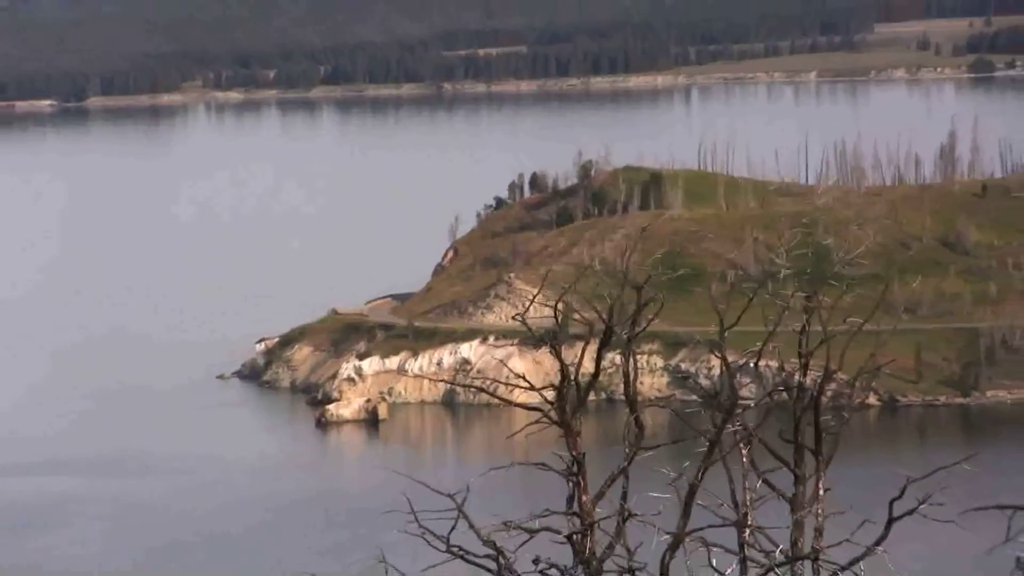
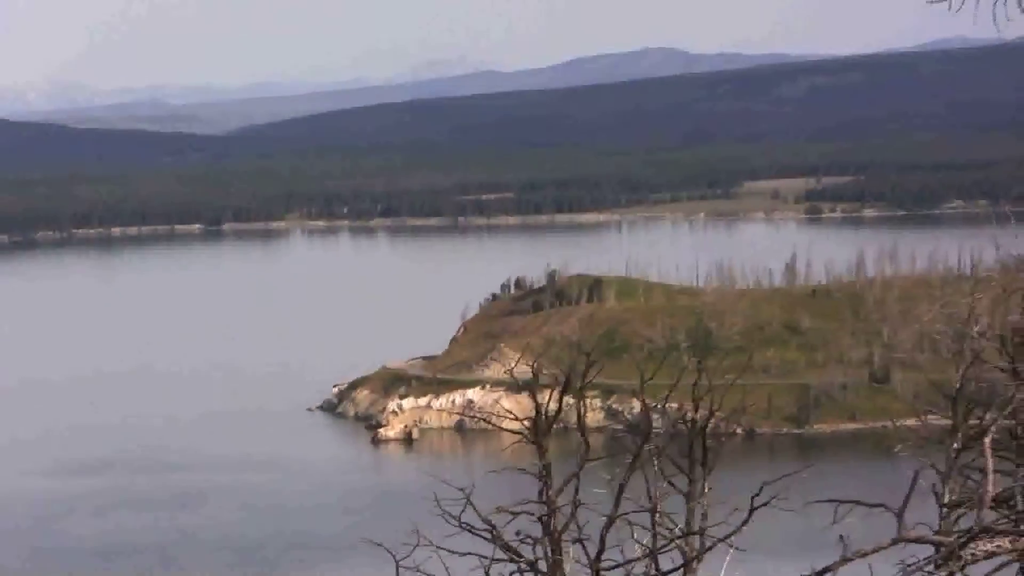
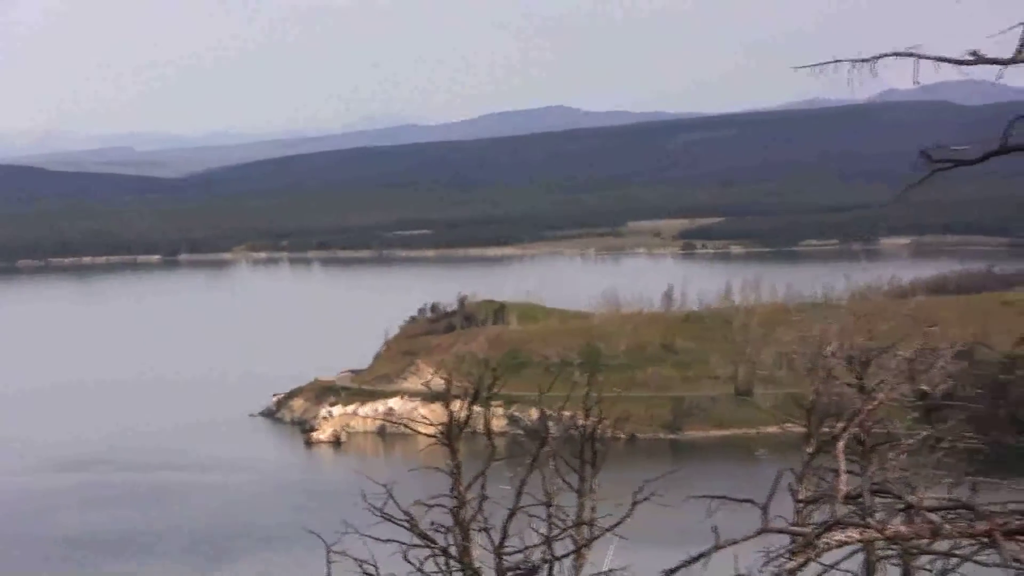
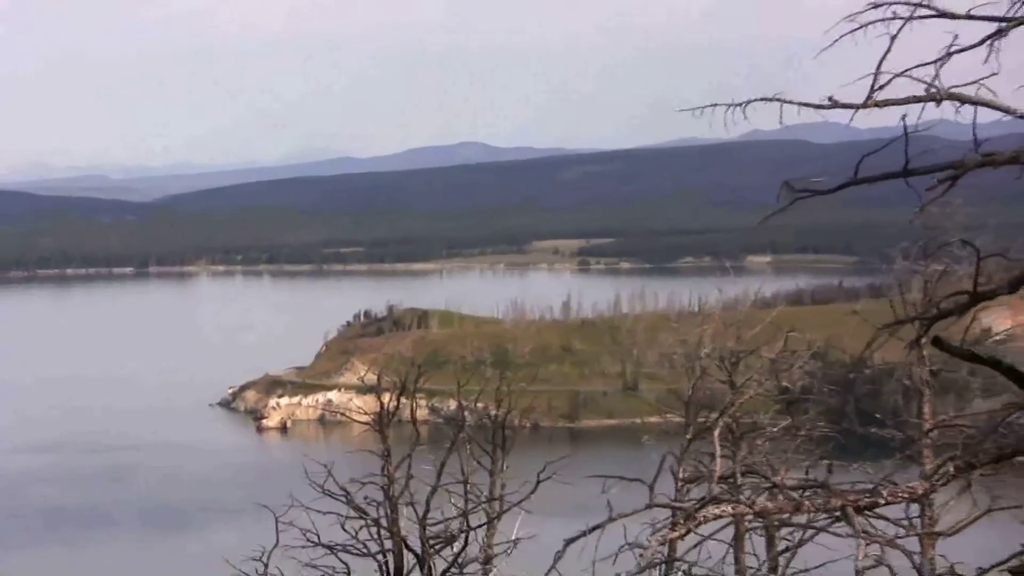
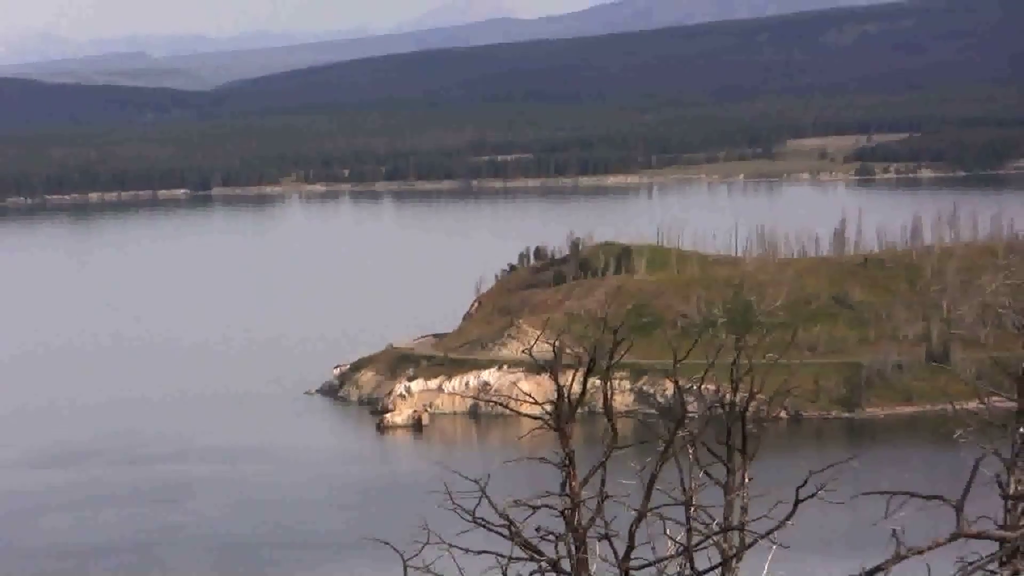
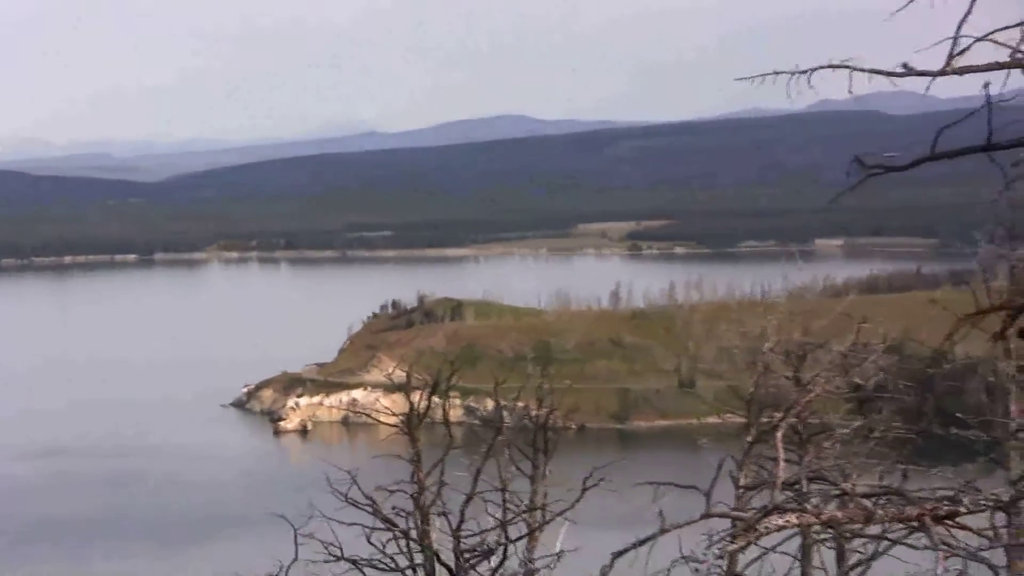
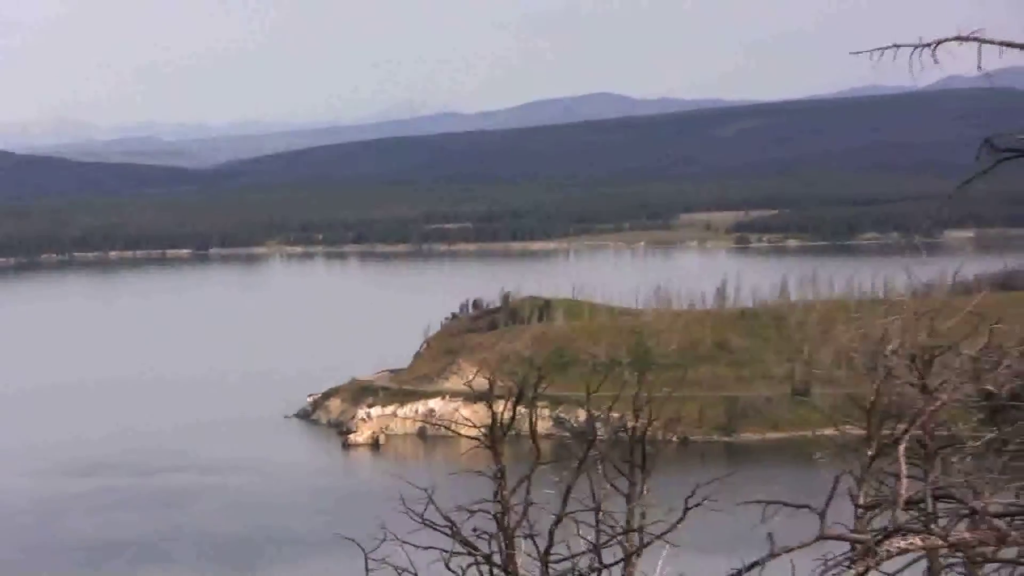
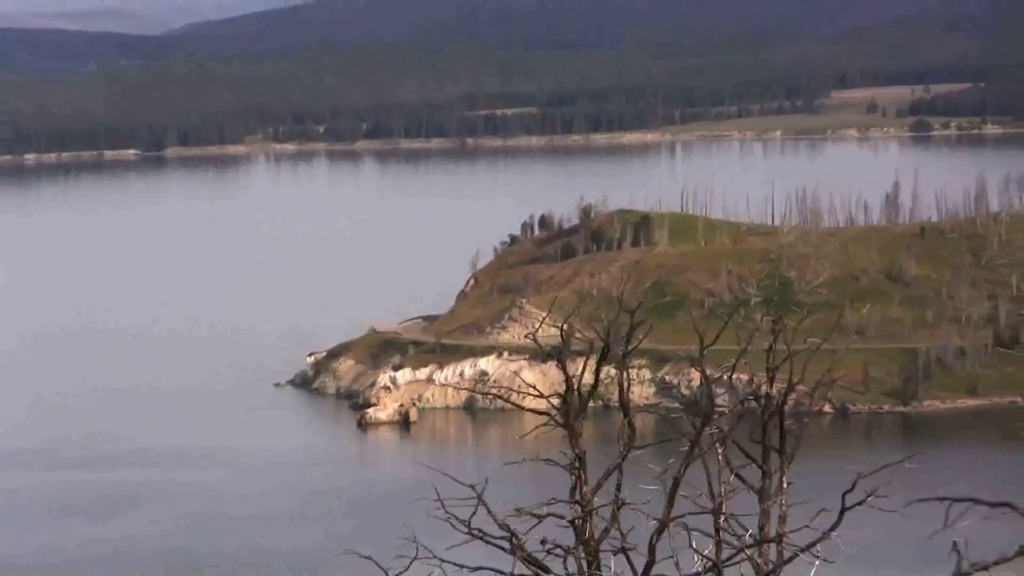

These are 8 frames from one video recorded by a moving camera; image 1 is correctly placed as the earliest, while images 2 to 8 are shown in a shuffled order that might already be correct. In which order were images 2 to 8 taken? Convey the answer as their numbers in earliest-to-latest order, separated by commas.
8, 5, 2, 7, 3, 6, 4
